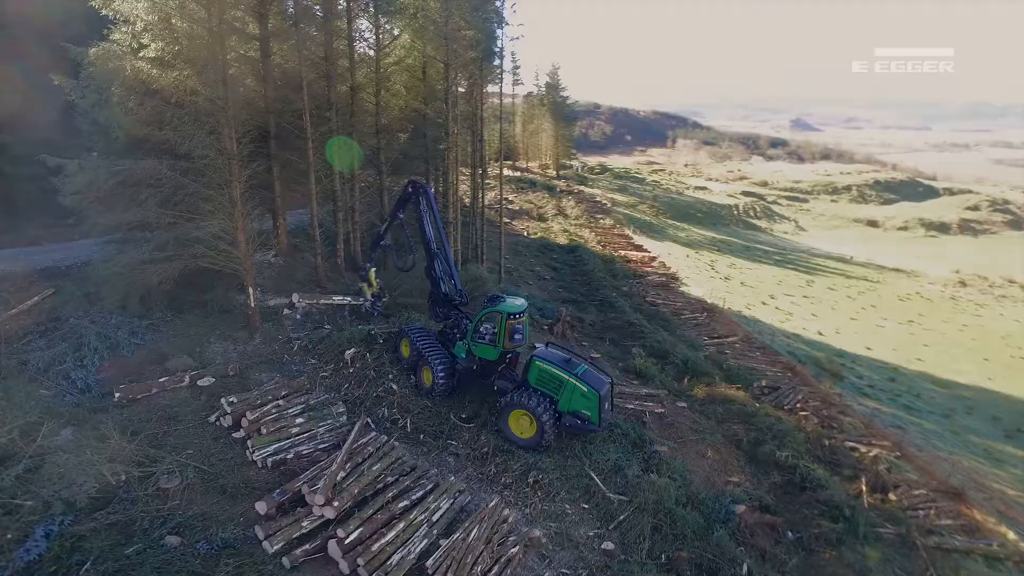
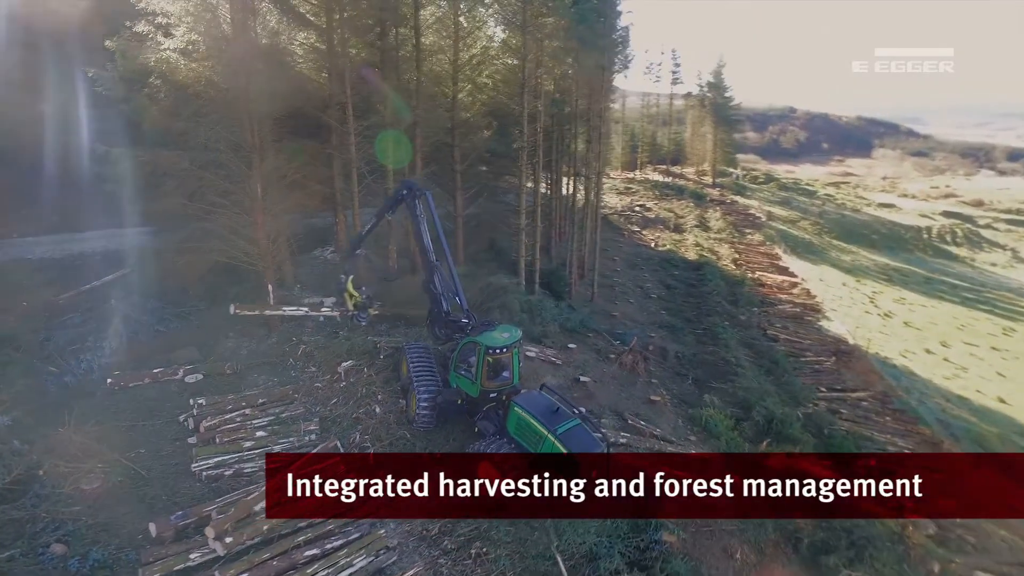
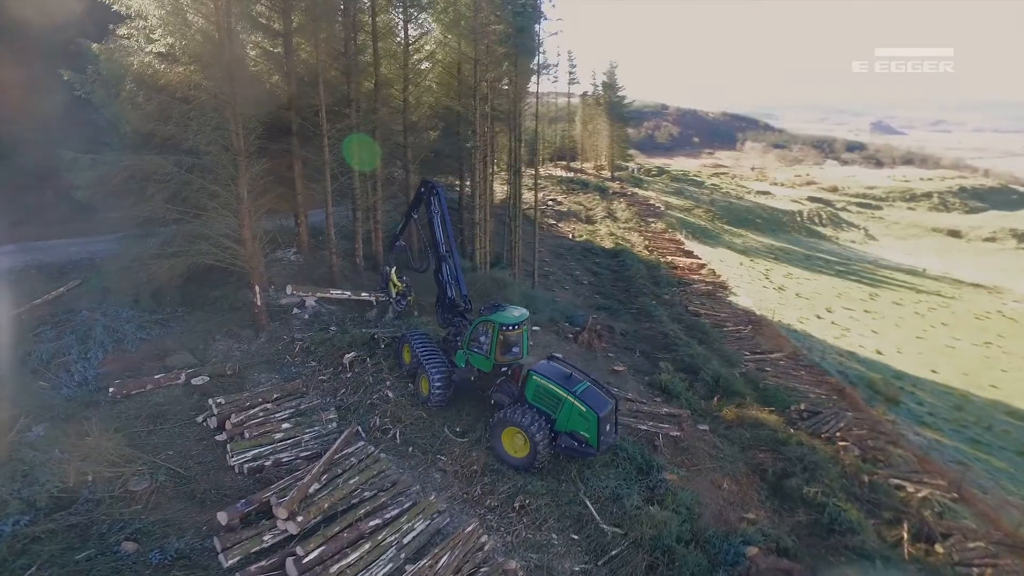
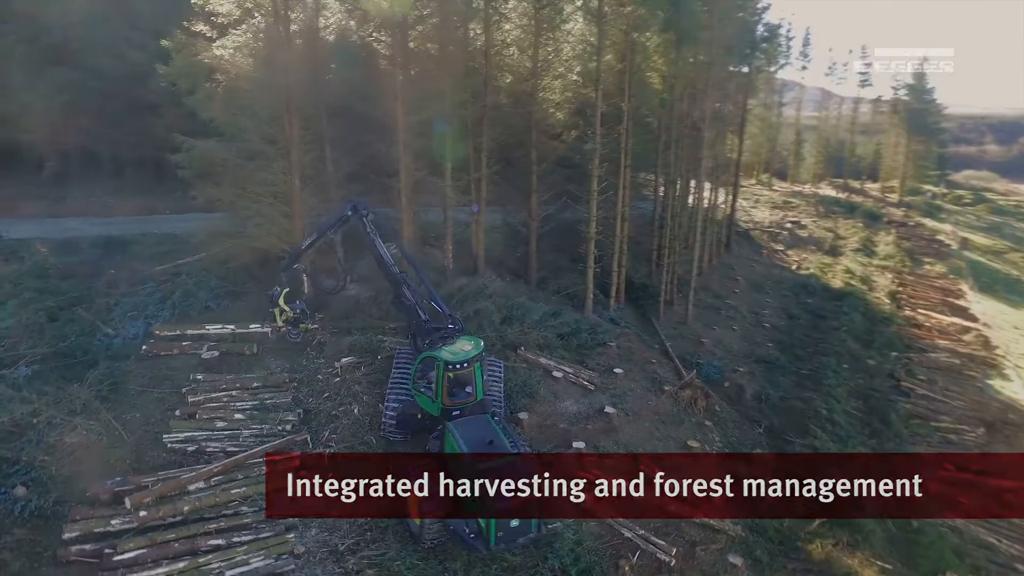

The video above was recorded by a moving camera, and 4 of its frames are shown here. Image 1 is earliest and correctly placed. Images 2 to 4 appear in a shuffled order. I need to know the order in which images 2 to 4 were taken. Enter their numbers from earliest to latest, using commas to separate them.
3, 2, 4
